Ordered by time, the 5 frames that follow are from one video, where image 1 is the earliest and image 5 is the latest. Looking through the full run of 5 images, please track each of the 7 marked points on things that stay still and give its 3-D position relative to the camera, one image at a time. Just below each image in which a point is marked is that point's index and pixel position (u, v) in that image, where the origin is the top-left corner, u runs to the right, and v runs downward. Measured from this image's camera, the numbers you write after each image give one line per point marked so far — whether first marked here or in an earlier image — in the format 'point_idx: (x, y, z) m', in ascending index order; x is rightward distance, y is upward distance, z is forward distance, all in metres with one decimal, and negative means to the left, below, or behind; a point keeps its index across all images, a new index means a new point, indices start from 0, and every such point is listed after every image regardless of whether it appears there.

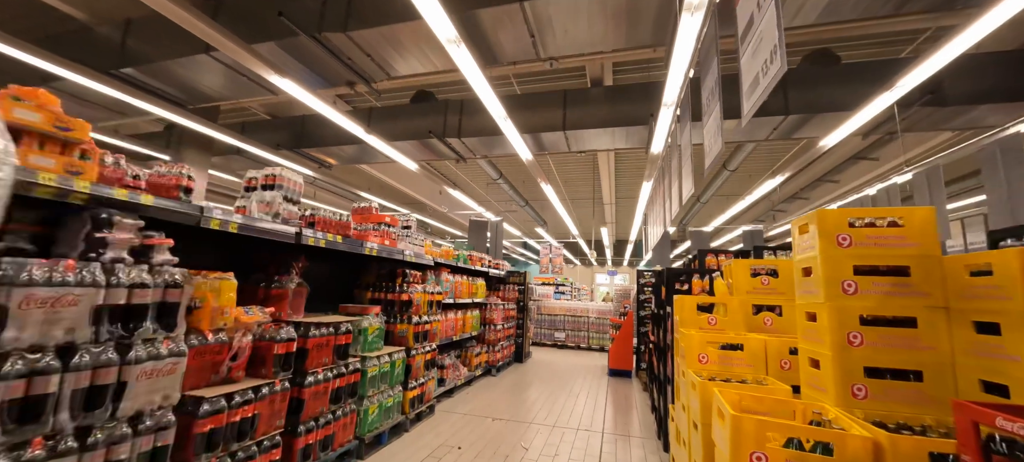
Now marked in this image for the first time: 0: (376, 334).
0: (-1.0, -0.8, +2.9) m
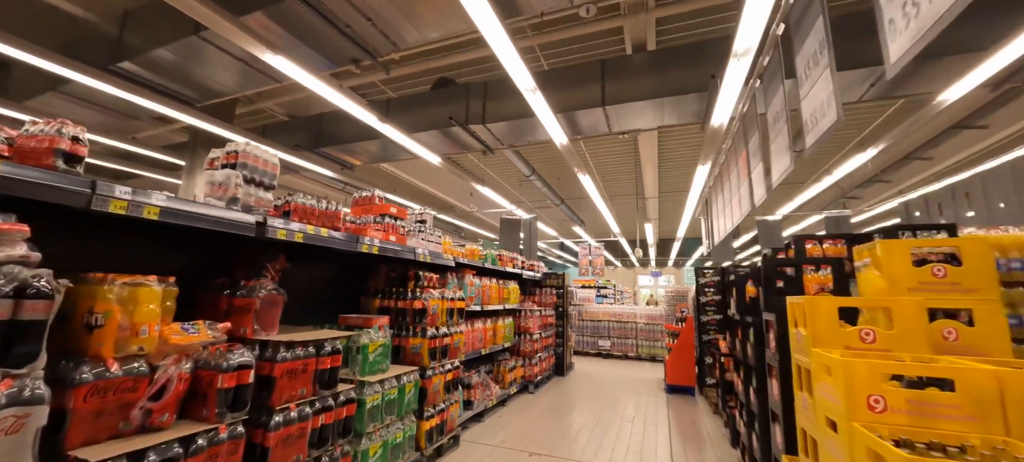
0: (-0.8, -0.7, +2.4) m
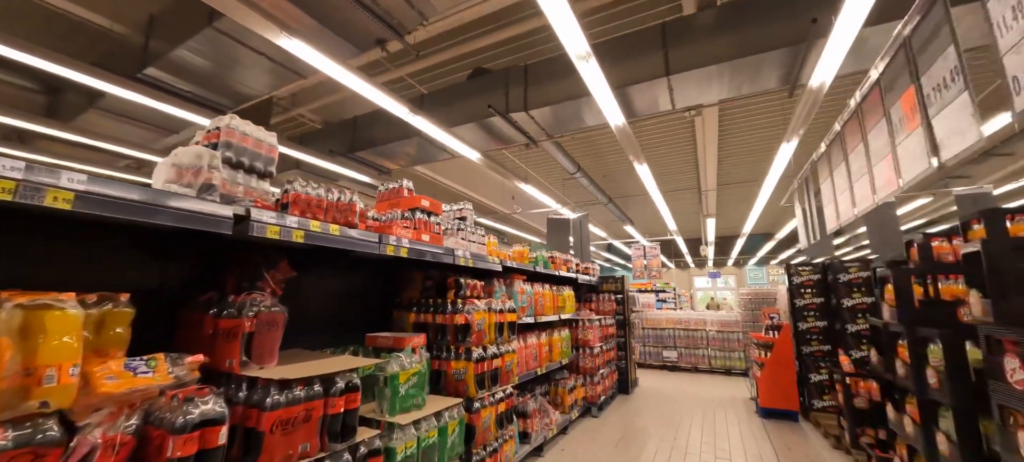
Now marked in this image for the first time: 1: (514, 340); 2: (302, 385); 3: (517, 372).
0: (-0.5, -0.7, +1.8) m
1: (0.0, -0.8, +2.7) m
2: (-0.7, -0.5, +1.3) m
3: (0.0, -1.0, +2.7) m
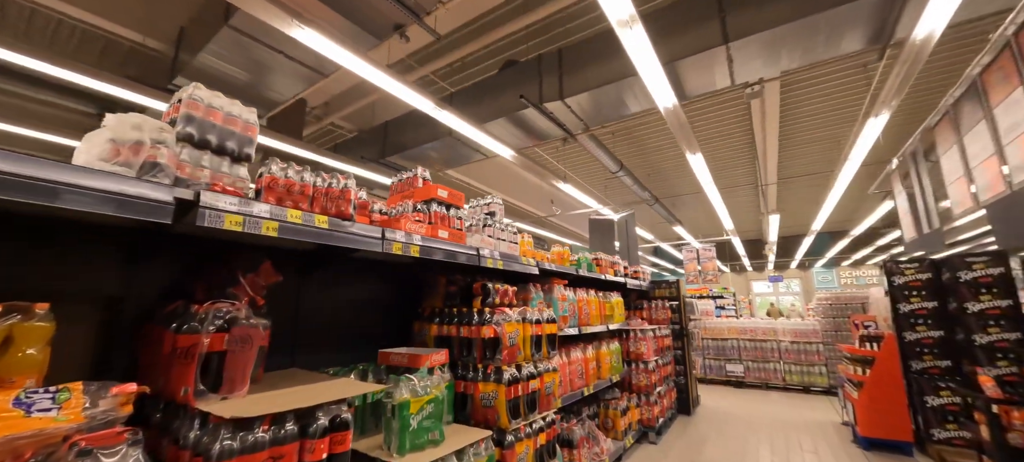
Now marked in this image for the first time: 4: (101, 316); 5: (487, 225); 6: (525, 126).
0: (-0.3, -0.7, +1.5) m
1: (+0.3, -0.7, +2.3) m
2: (-0.6, -0.5, +1.0) m
3: (+0.3, -1.0, +2.2) m
4: (-1.3, -0.3, +1.2) m
5: (-0.1, 0.0, +2.1) m
6: (+0.1, +1.2, +4.5) m
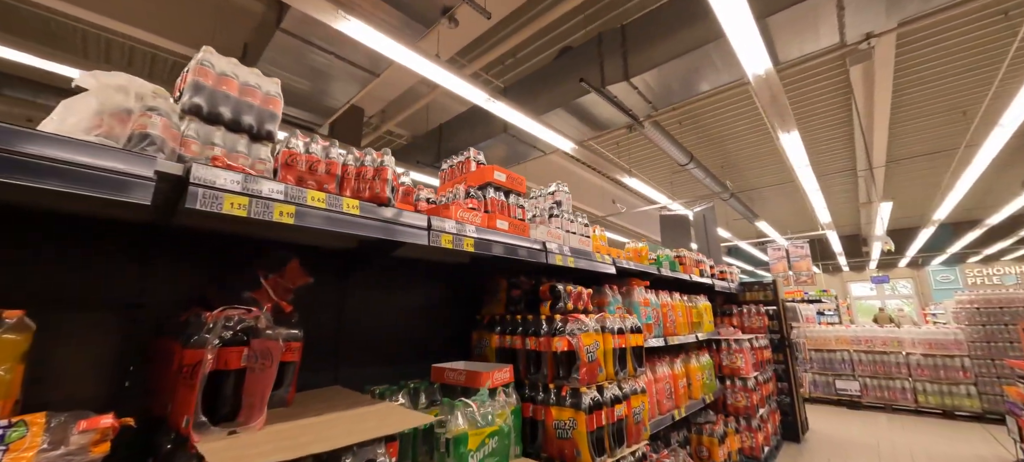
0: (-0.1, -0.7, +1.2) m
1: (+0.6, -0.7, +1.9) m
2: (-0.4, -0.5, +0.7) m
3: (+0.6, -0.9, +1.8) m
4: (-1.1, -0.3, +1.1) m
5: (+0.2, +0.1, +1.8) m
6: (+0.8, +1.2, +4.1) m
